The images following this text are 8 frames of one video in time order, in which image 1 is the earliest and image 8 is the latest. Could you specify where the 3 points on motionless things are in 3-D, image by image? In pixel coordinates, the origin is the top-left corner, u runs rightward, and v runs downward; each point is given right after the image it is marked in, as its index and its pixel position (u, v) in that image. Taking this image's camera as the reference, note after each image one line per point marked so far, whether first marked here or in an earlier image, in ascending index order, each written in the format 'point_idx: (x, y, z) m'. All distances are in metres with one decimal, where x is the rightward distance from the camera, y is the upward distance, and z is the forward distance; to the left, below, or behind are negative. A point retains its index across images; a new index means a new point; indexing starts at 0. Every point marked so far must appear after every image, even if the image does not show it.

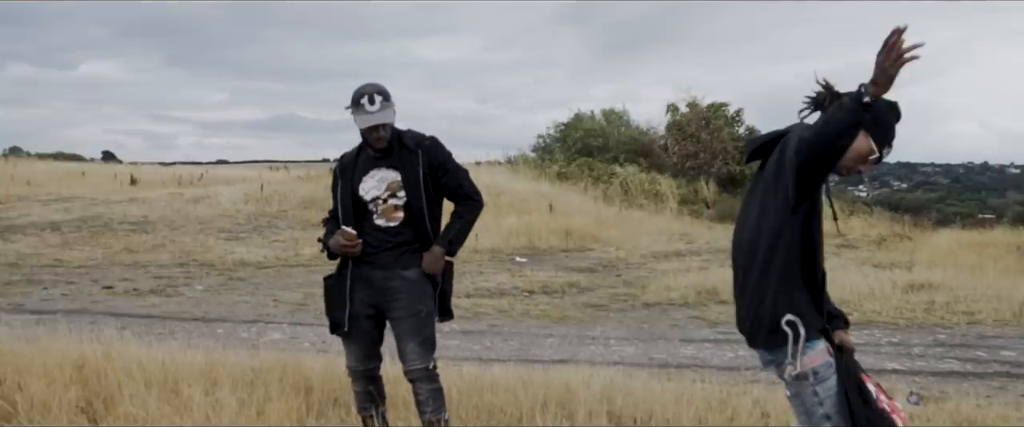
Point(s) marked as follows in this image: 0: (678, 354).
0: (+1.6, -1.3, +10.0) m
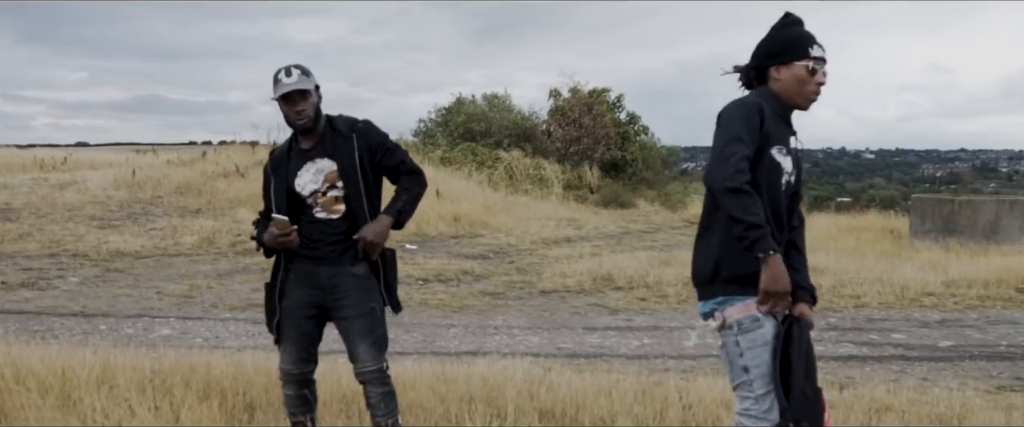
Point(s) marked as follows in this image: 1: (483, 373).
0: (+0.7, -1.2, +9.9) m
1: (-0.2, -1.1, +7.3) m
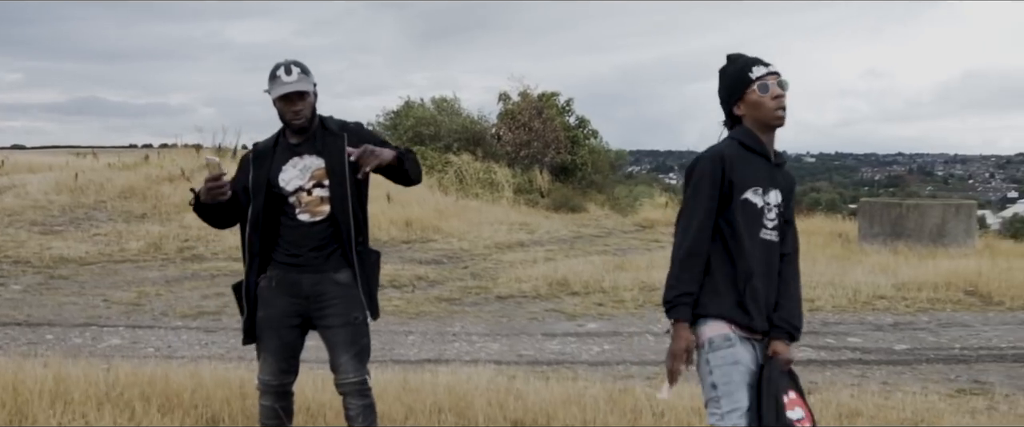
0: (+0.3, -1.3, +9.8) m
1: (-0.4, -1.1, +7.1) m
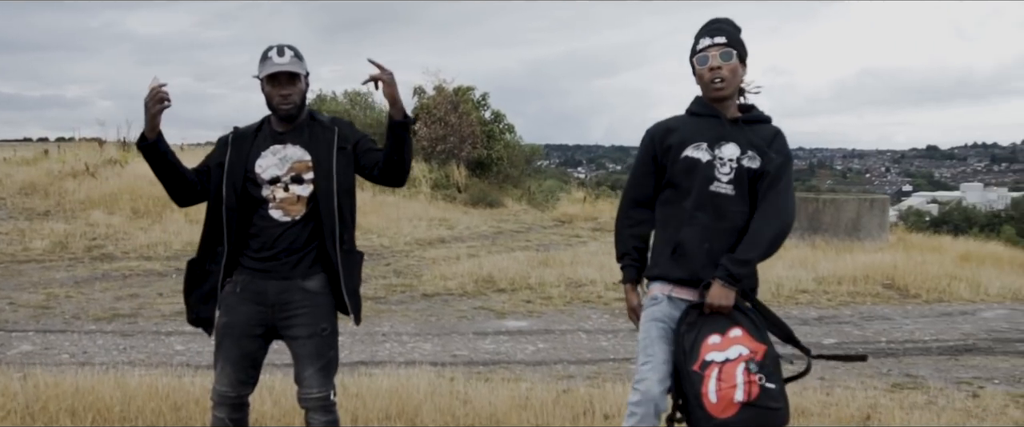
0: (-0.3, -1.2, +9.6) m
1: (-0.8, -1.1, +6.9) m
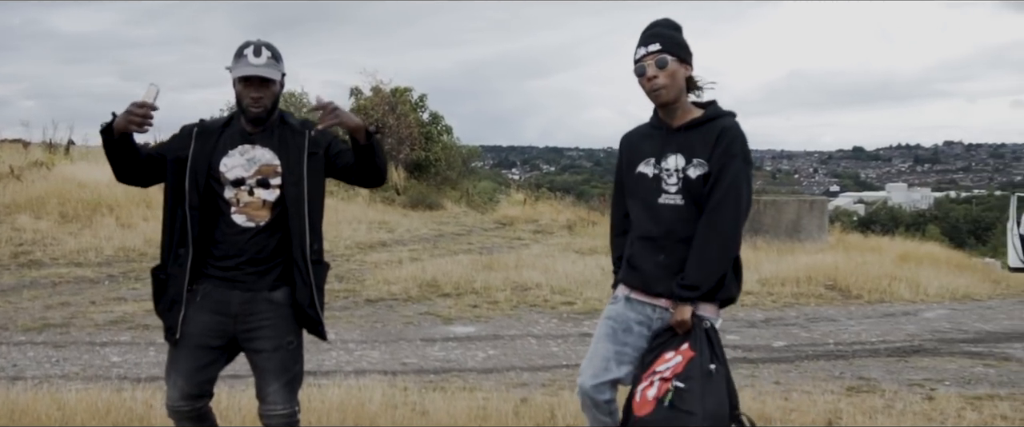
0: (-0.7, -1.3, +9.4) m
1: (-1.1, -1.1, +6.6) m
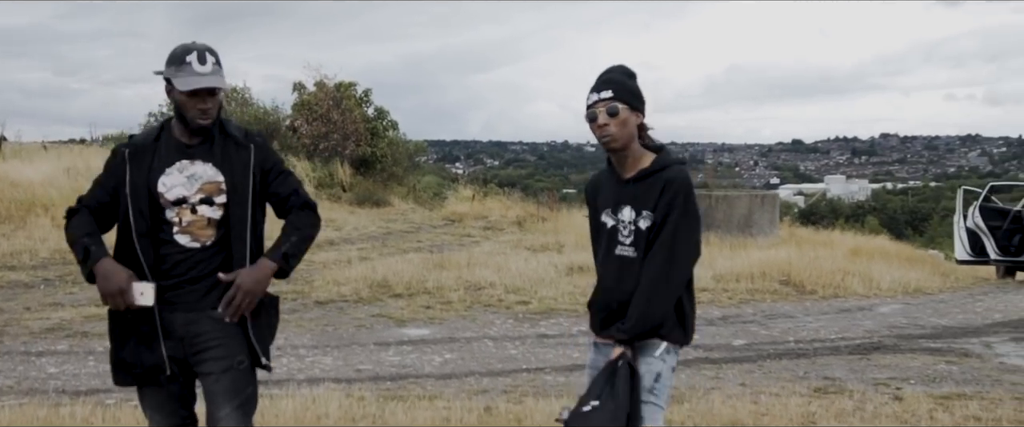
0: (-1.1, -1.3, +9.1) m
1: (-1.3, -1.2, +6.3) m
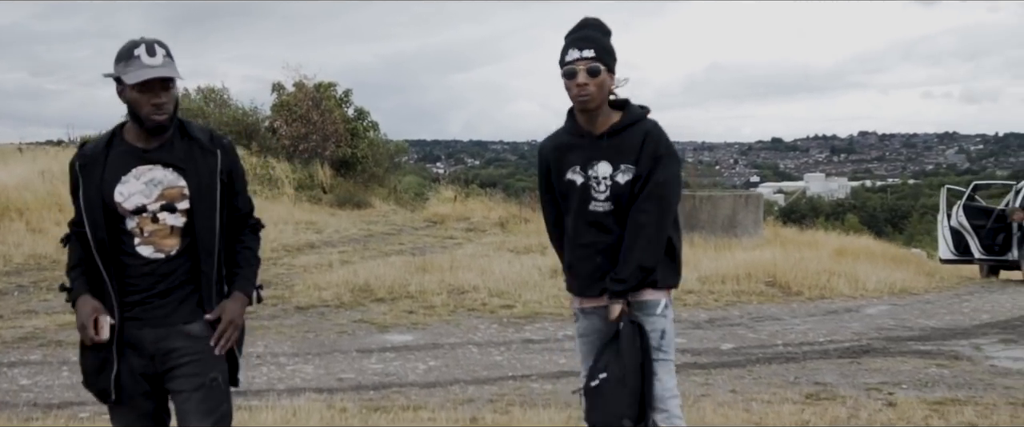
0: (-1.2, -1.3, +8.9) m
1: (-1.4, -1.2, +6.1) m
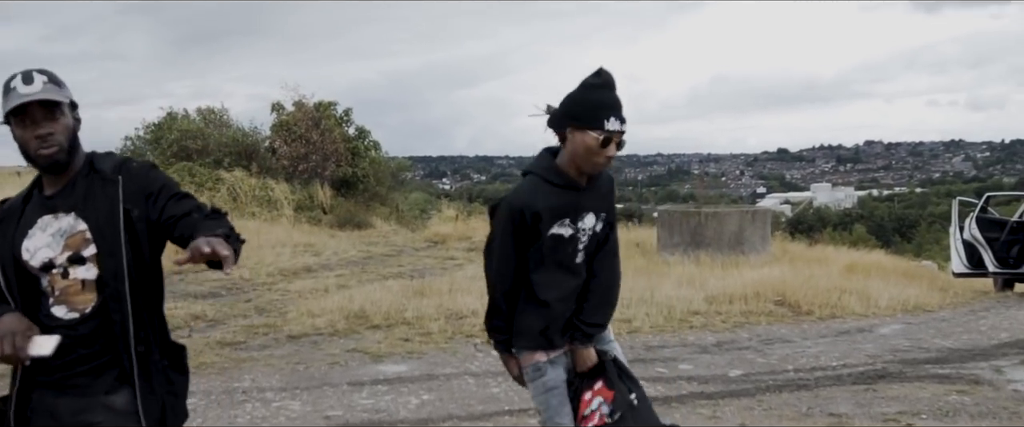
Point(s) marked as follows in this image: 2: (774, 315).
0: (-1.2, -1.5, +8.4) m
1: (-1.4, -1.4, +5.7) m
2: (+3.3, -1.3, +13.6) m
